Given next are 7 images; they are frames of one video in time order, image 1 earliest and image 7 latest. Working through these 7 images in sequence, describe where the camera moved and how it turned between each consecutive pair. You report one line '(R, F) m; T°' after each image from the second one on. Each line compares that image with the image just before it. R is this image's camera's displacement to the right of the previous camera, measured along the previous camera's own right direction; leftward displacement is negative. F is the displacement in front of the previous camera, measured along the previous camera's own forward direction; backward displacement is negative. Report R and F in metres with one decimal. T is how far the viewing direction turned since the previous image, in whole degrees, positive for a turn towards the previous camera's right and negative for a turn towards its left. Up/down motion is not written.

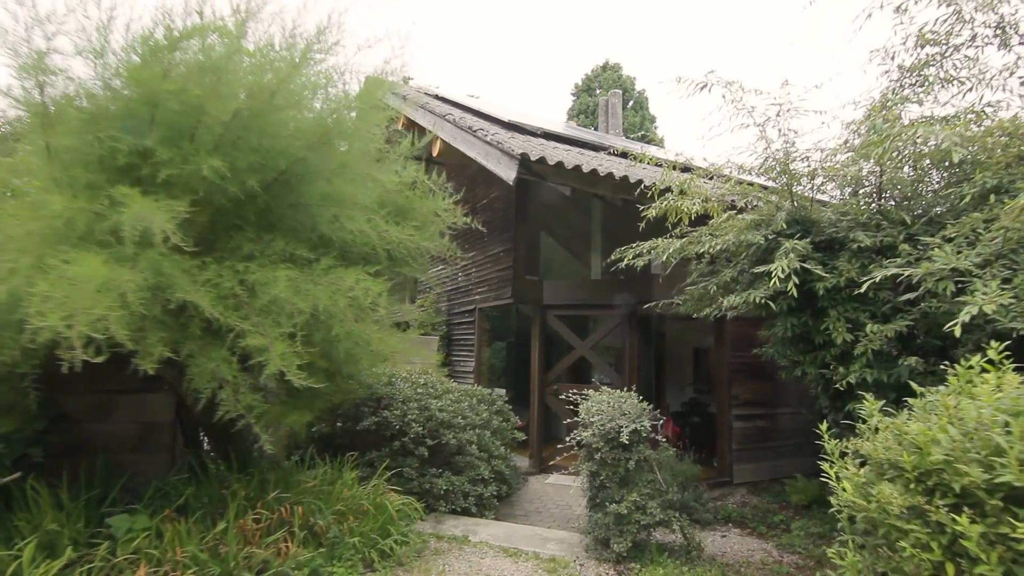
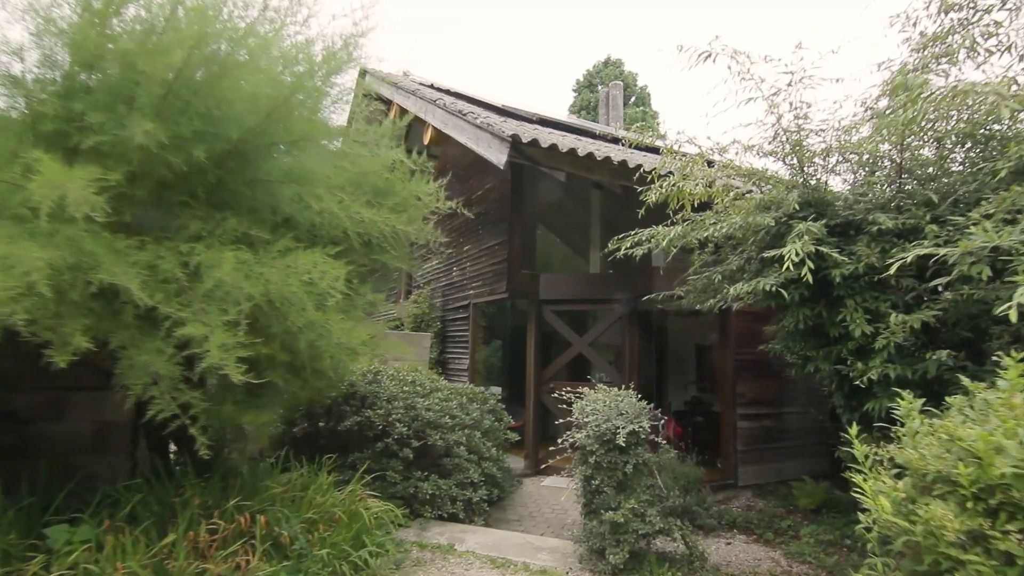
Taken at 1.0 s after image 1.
(+0.1, +0.3) m; 0°
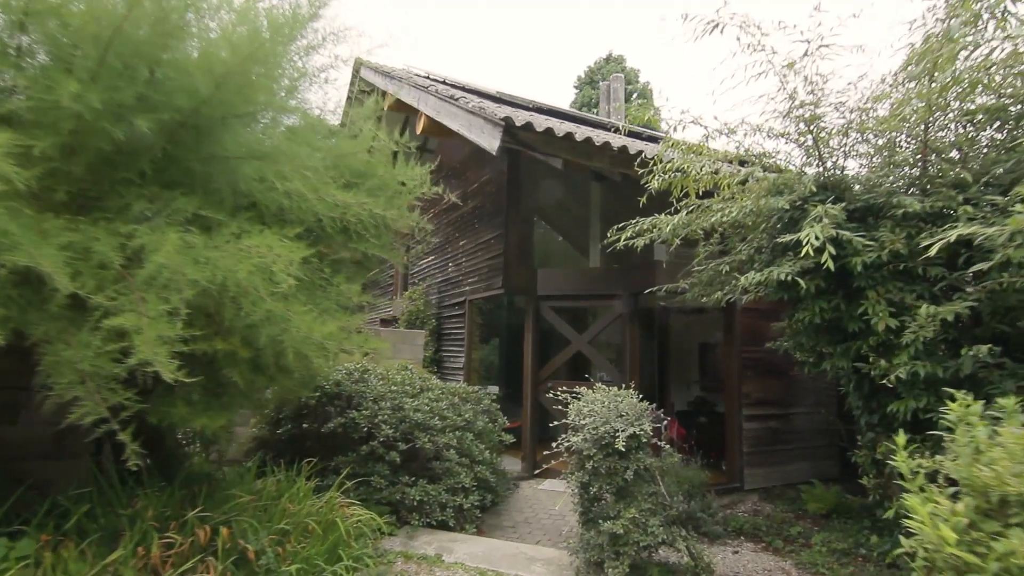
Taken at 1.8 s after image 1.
(+0.1, +0.3) m; 0°
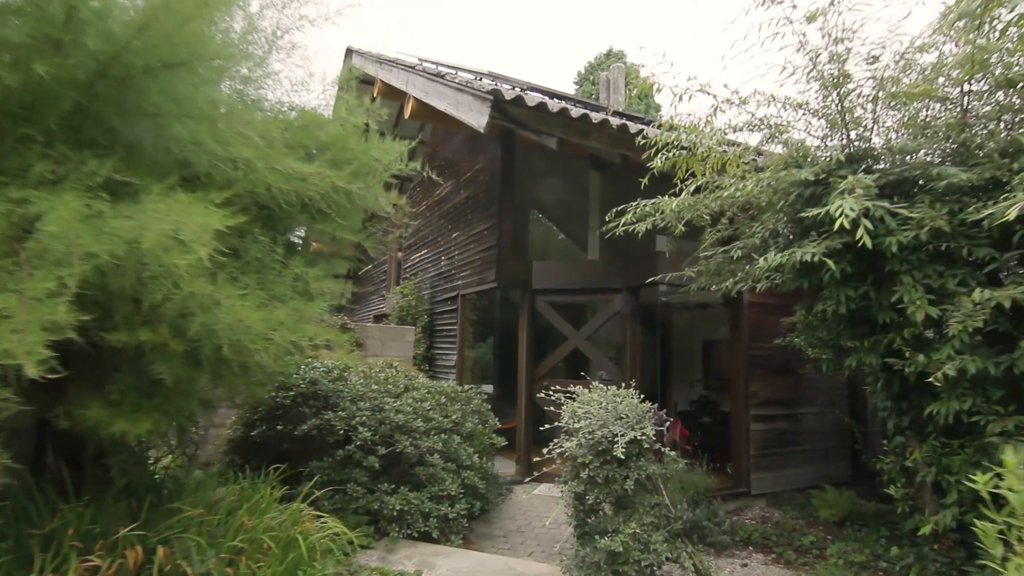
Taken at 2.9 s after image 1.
(+0.1, +0.4) m; 0°
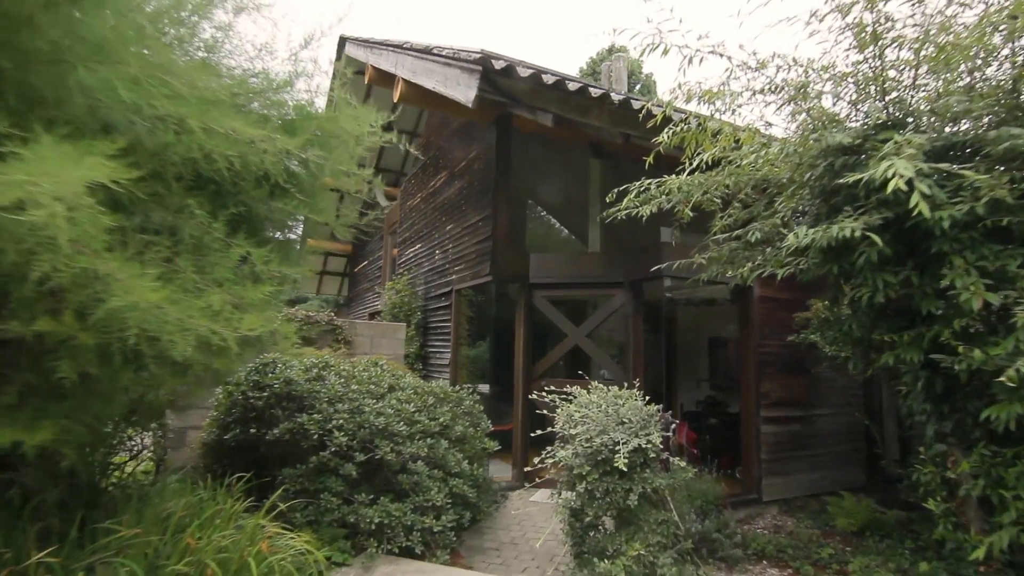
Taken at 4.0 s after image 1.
(+0.1, +0.4) m; 0°
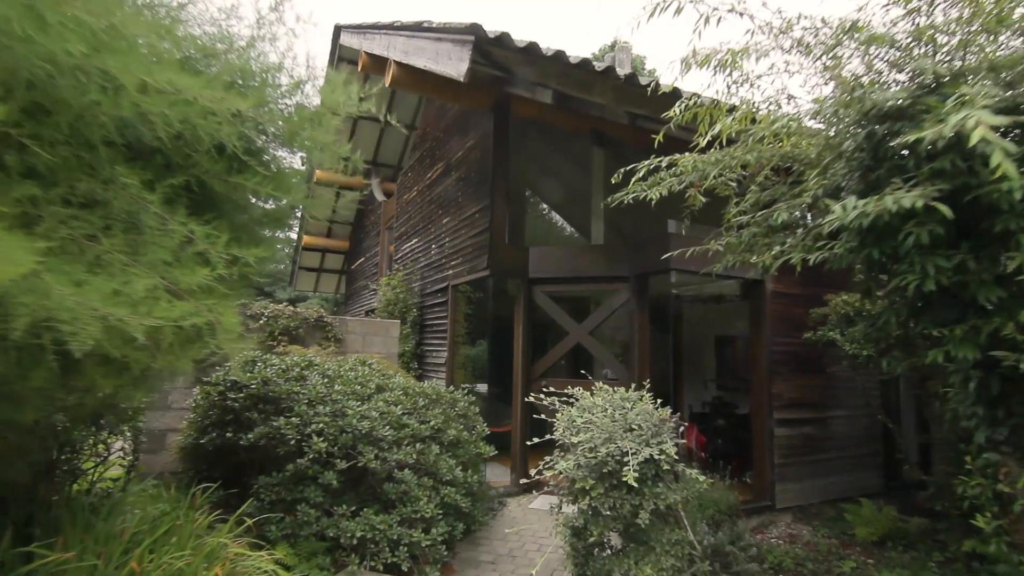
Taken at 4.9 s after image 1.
(0.0, +0.3) m; 0°
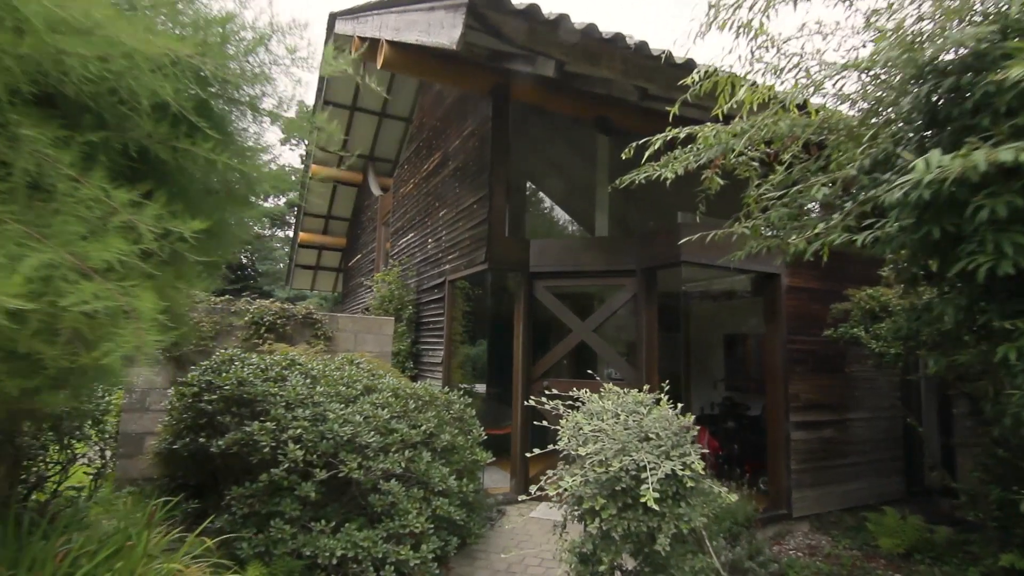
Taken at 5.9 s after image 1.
(0.0, +0.3) m; 0°
